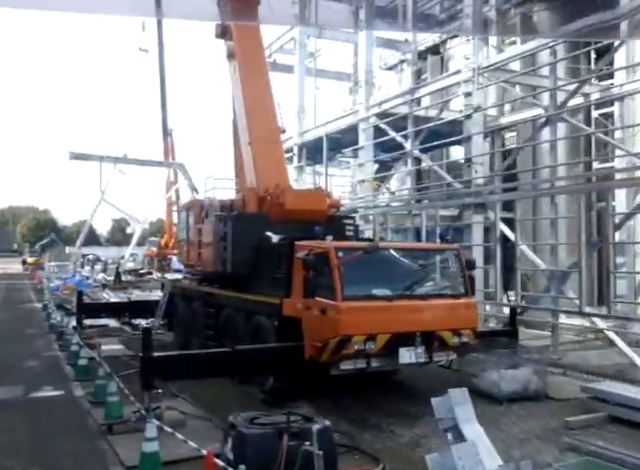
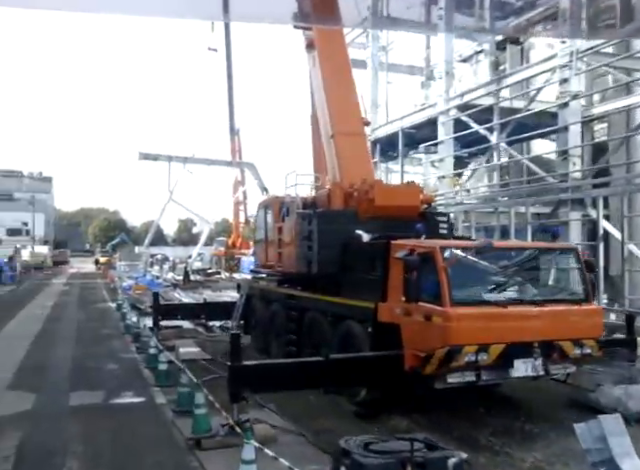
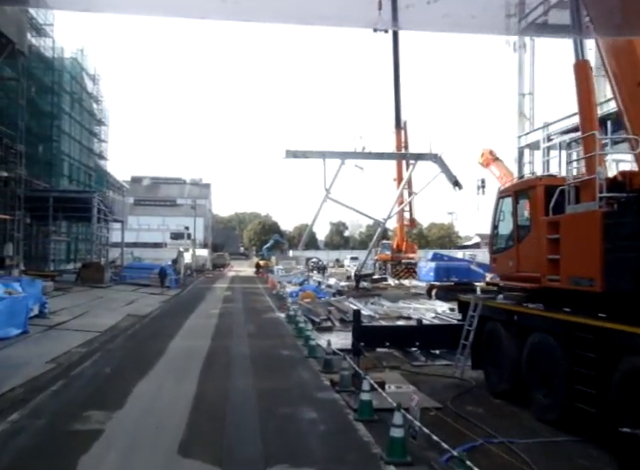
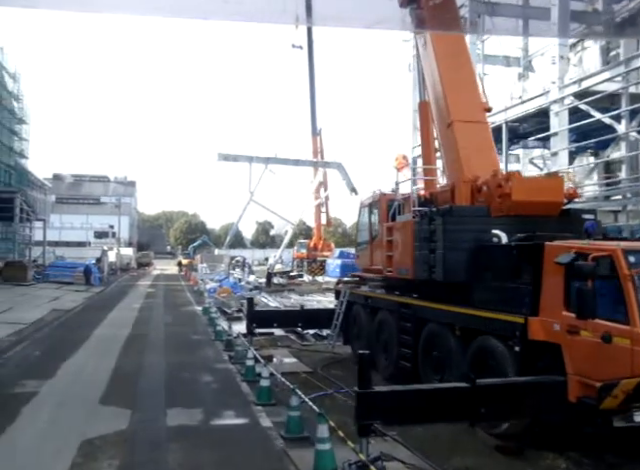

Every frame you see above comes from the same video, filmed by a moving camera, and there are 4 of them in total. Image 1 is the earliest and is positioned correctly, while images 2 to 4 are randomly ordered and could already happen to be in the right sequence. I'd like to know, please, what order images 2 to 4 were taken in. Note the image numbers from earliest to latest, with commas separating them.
2, 4, 3
